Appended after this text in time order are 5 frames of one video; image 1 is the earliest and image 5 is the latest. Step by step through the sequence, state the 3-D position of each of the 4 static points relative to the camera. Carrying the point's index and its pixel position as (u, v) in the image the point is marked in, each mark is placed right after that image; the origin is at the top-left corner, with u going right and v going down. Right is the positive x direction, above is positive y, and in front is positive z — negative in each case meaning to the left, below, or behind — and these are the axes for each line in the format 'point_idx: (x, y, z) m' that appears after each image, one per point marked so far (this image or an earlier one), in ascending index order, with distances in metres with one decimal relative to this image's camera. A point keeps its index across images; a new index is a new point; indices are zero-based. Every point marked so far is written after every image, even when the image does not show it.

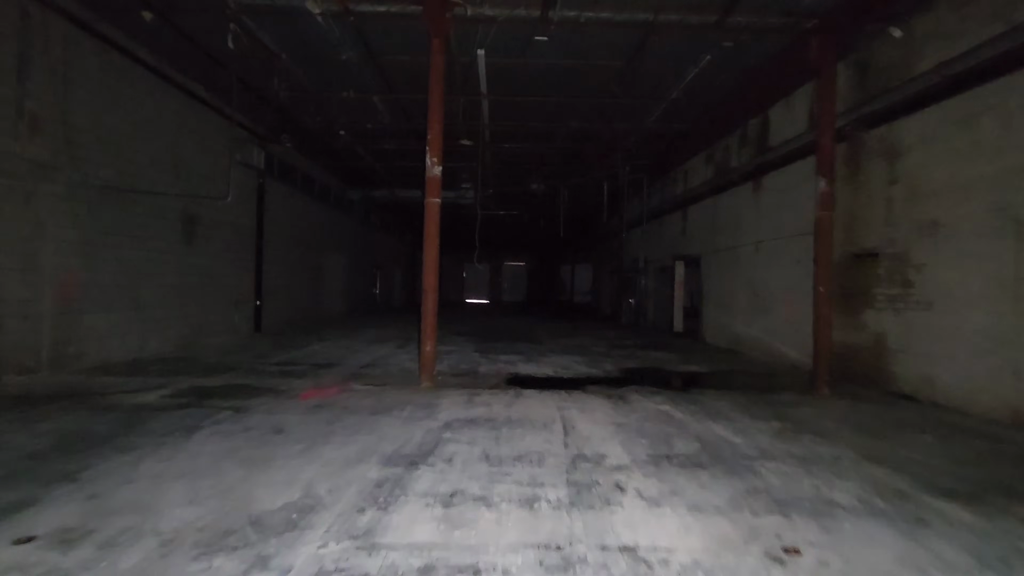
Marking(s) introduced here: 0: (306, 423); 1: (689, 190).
0: (-1.6, -1.0, +4.1) m
1: (+4.0, +2.2, +12.2) m
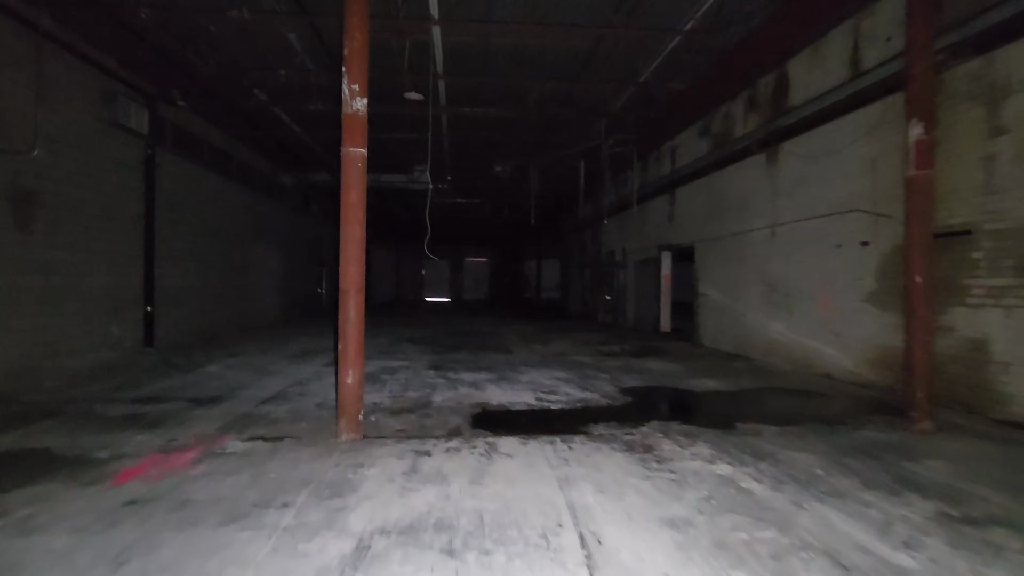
0: (-1.7, -1.0, +2.0) m
1: (+3.3, +2.4, +10.5) m
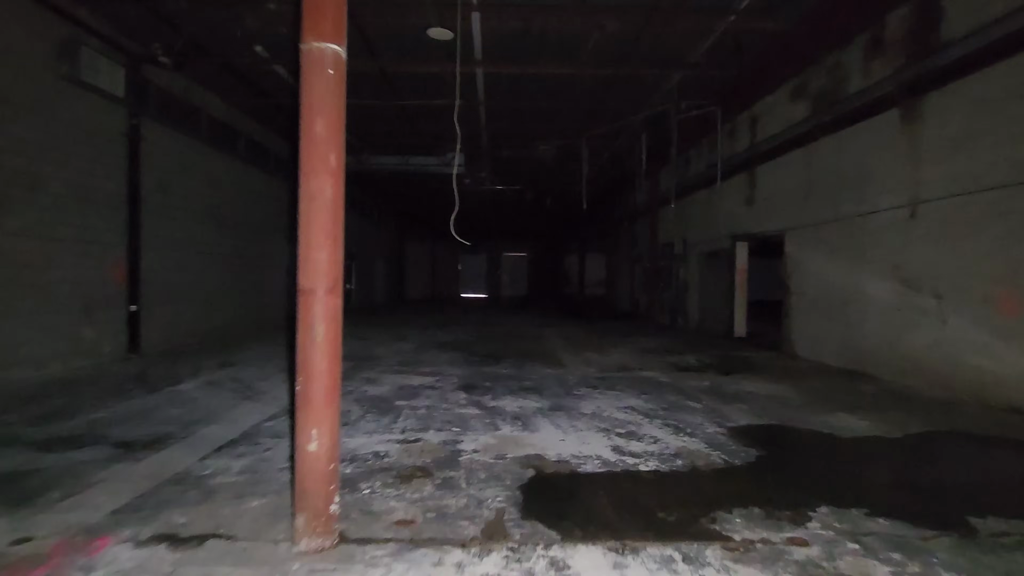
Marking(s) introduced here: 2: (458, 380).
0: (-1.5, -1.1, +0.5) m
1: (+4.1, +2.4, +8.6) m
2: (-0.6, -1.0, +5.7) m
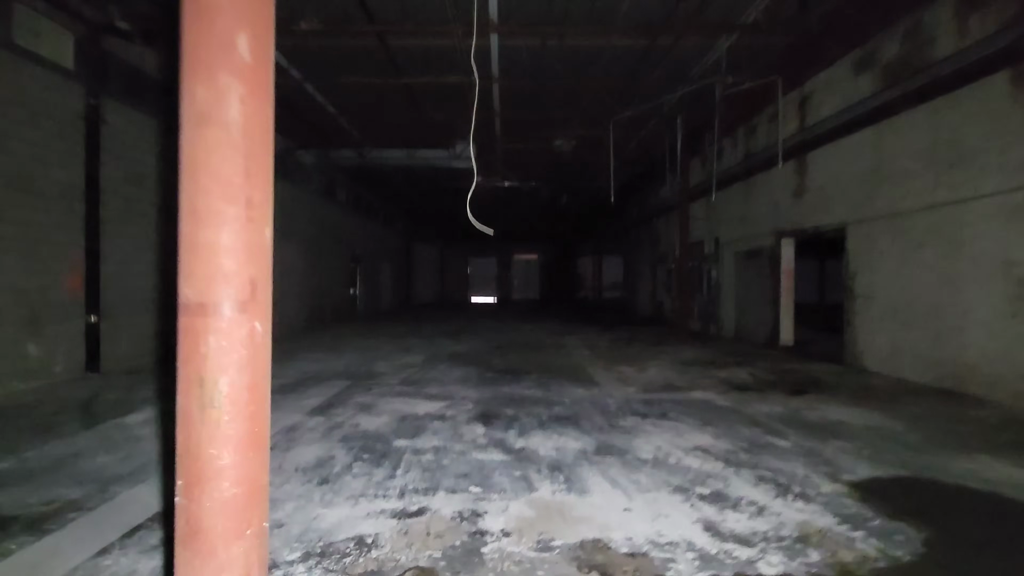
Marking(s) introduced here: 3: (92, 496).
0: (-1.3, -1.1, -0.5) m
1: (+4.4, +2.4, +7.5) m
2: (-0.3, -1.0, +4.6) m
3: (-2.1, -1.0, +2.7) m
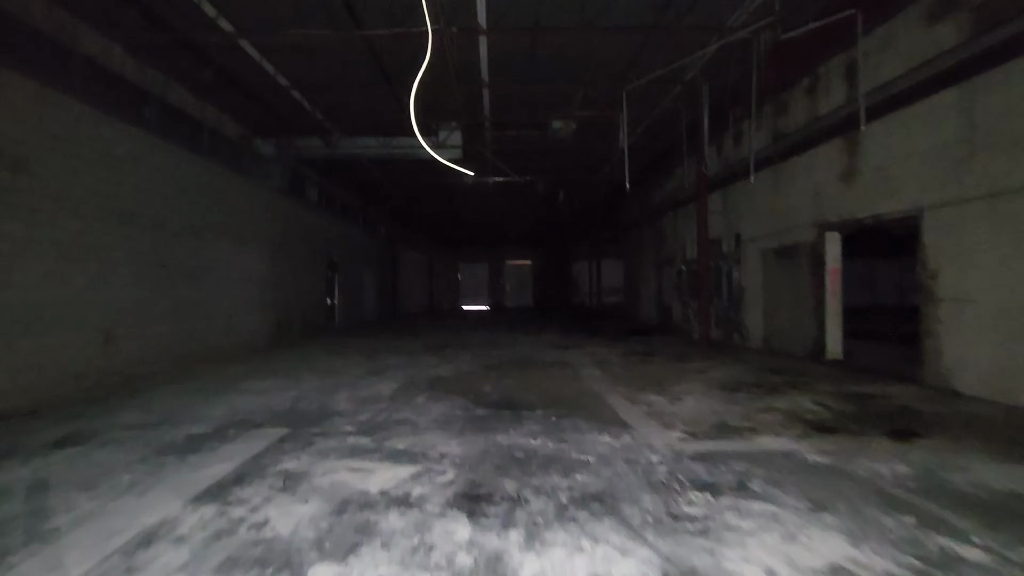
0: (-1.2, -1.1, -2.0) m
1: (+4.3, +2.3, +6.1) m
2: (-0.3, -1.1, +3.1) m
3: (-2.1, -1.1, +1.1) m
